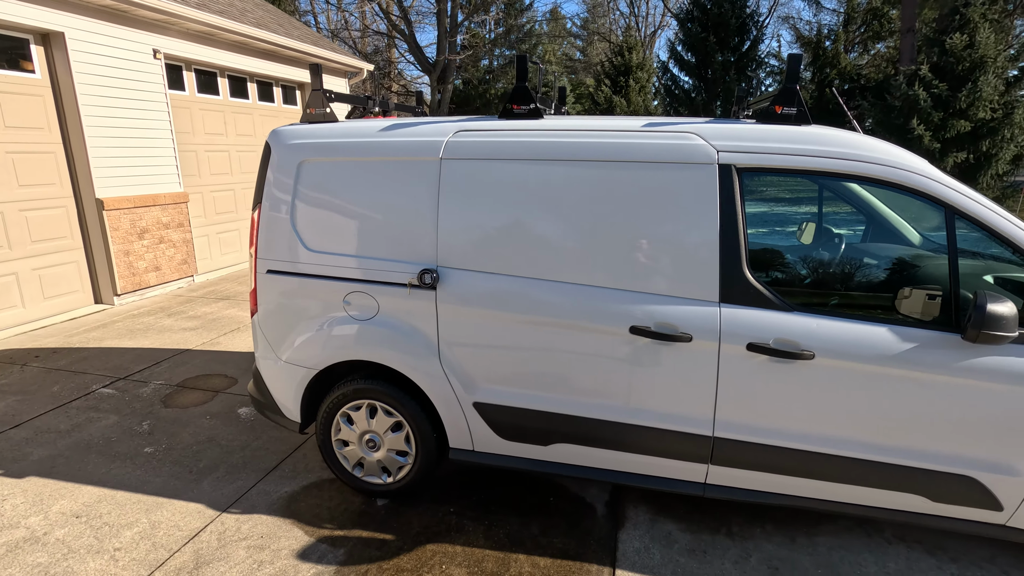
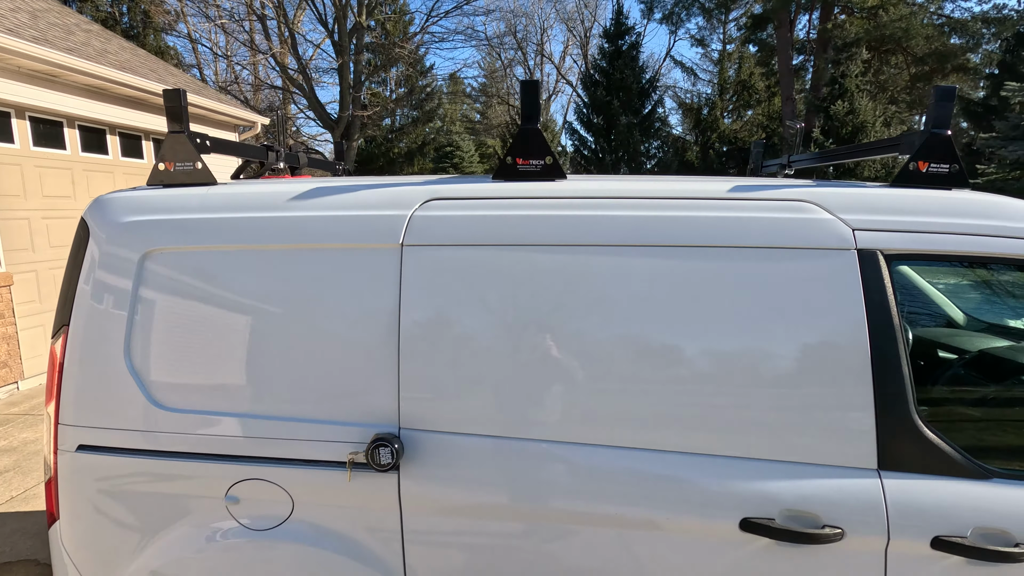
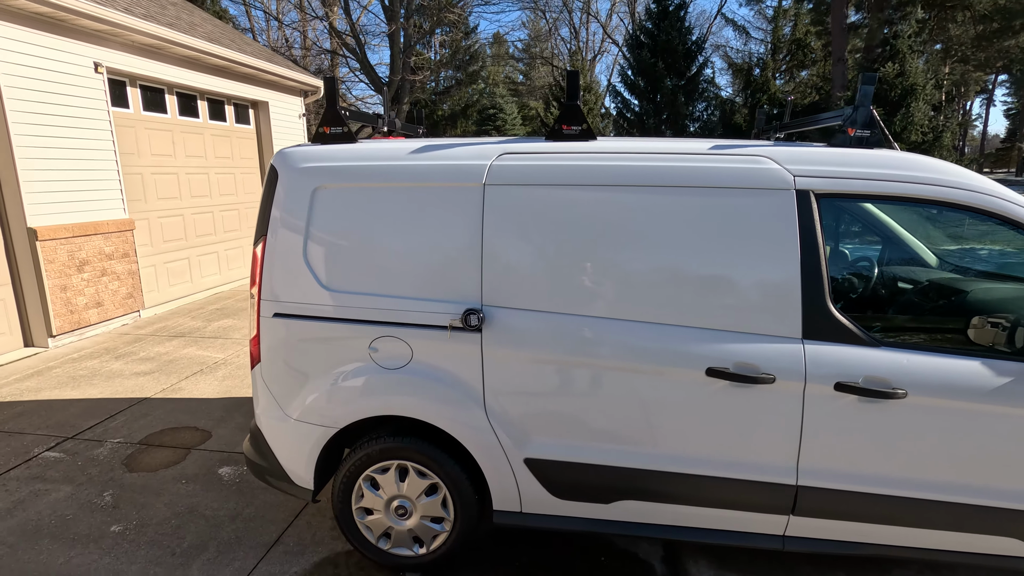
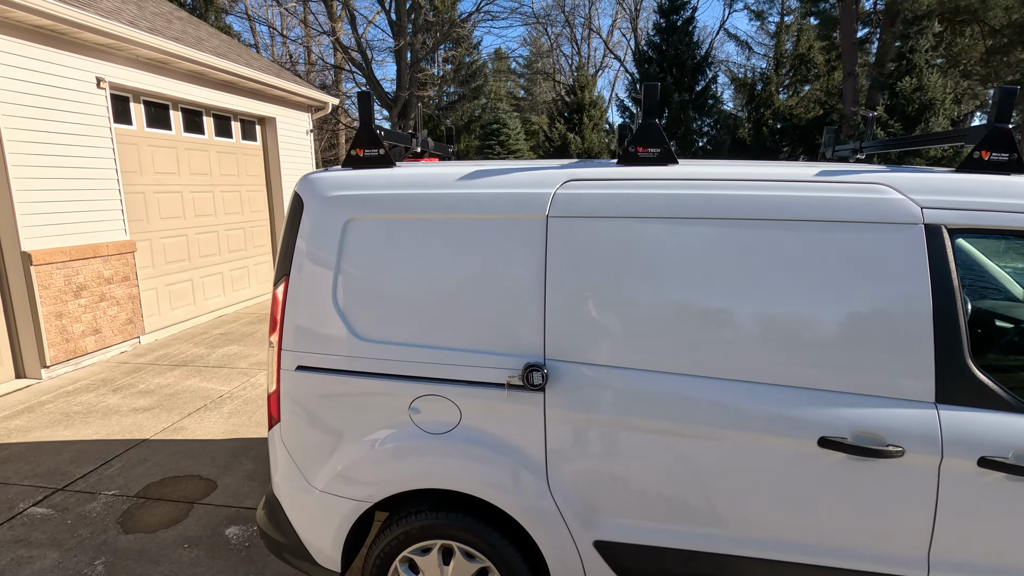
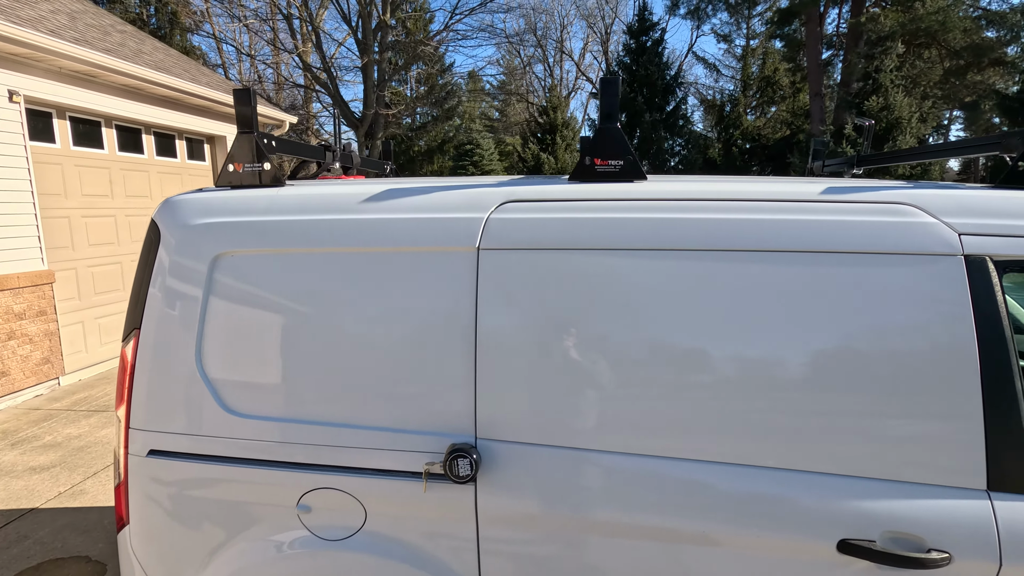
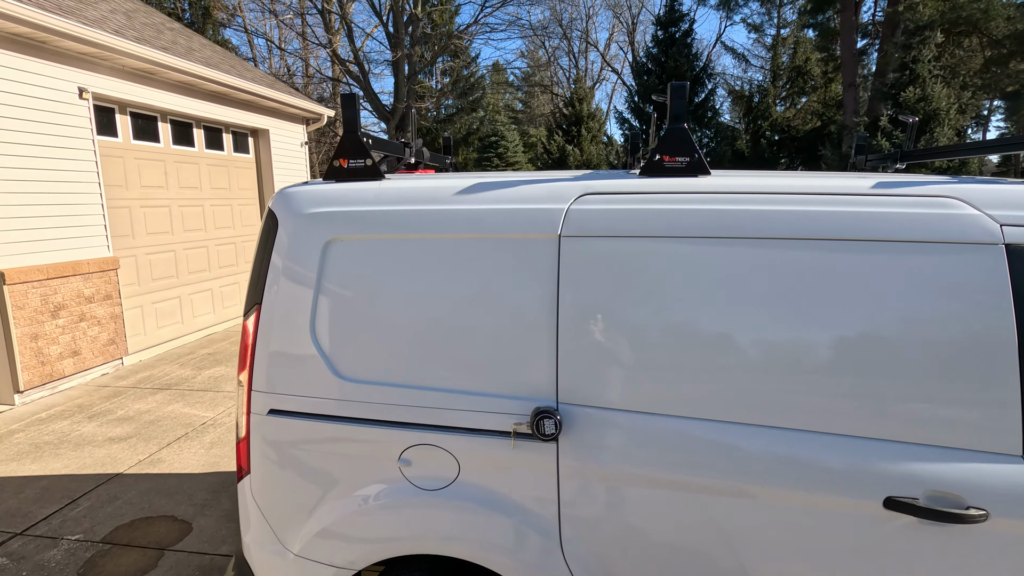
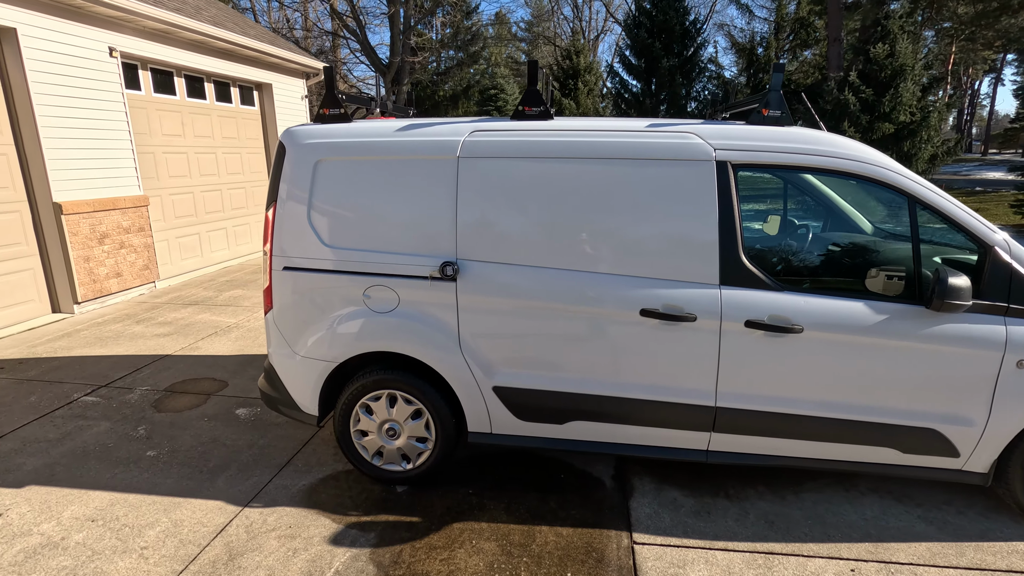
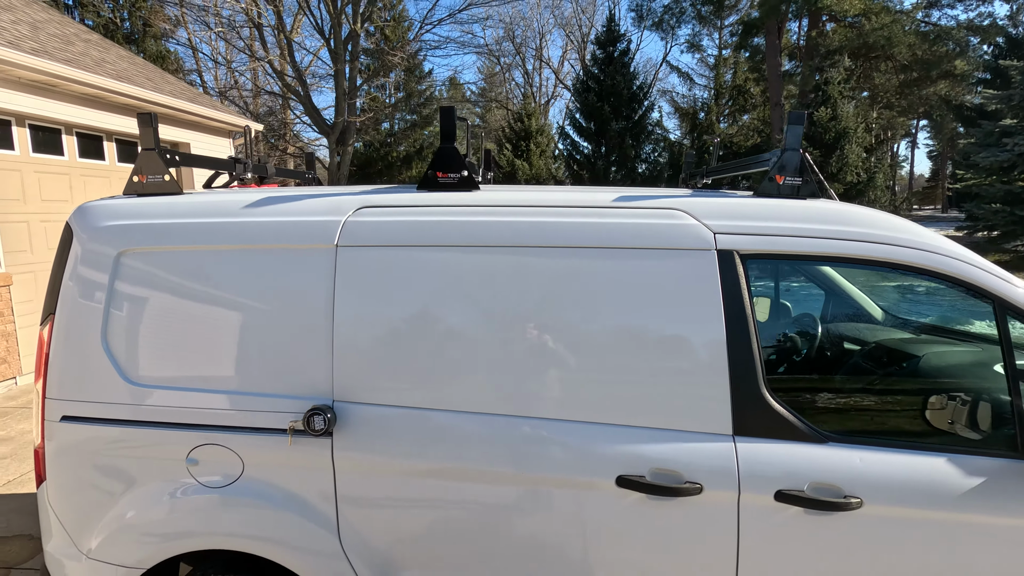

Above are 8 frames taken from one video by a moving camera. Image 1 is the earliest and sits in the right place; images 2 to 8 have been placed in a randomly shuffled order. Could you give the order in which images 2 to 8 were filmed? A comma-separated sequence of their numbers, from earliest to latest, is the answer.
7, 3, 4, 6, 5, 2, 8
